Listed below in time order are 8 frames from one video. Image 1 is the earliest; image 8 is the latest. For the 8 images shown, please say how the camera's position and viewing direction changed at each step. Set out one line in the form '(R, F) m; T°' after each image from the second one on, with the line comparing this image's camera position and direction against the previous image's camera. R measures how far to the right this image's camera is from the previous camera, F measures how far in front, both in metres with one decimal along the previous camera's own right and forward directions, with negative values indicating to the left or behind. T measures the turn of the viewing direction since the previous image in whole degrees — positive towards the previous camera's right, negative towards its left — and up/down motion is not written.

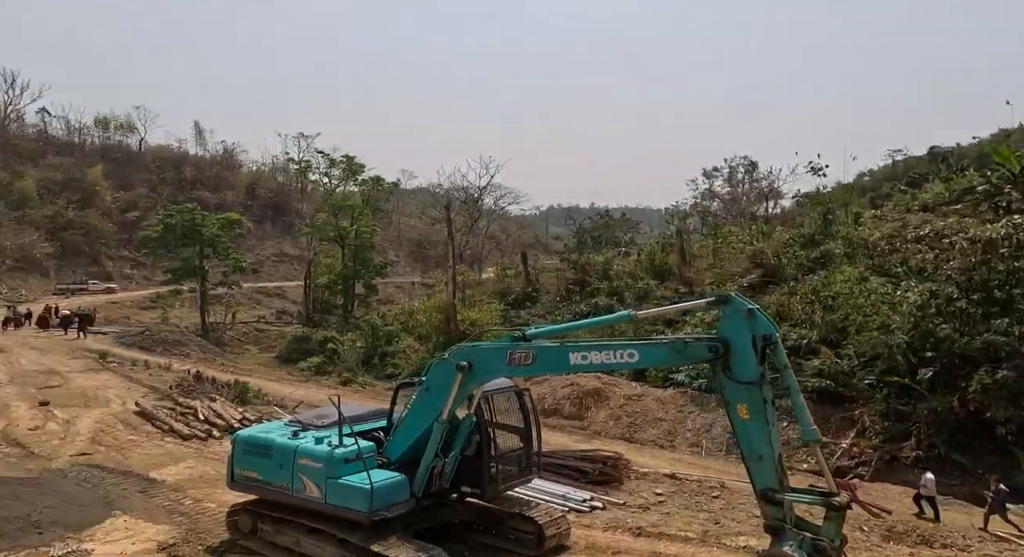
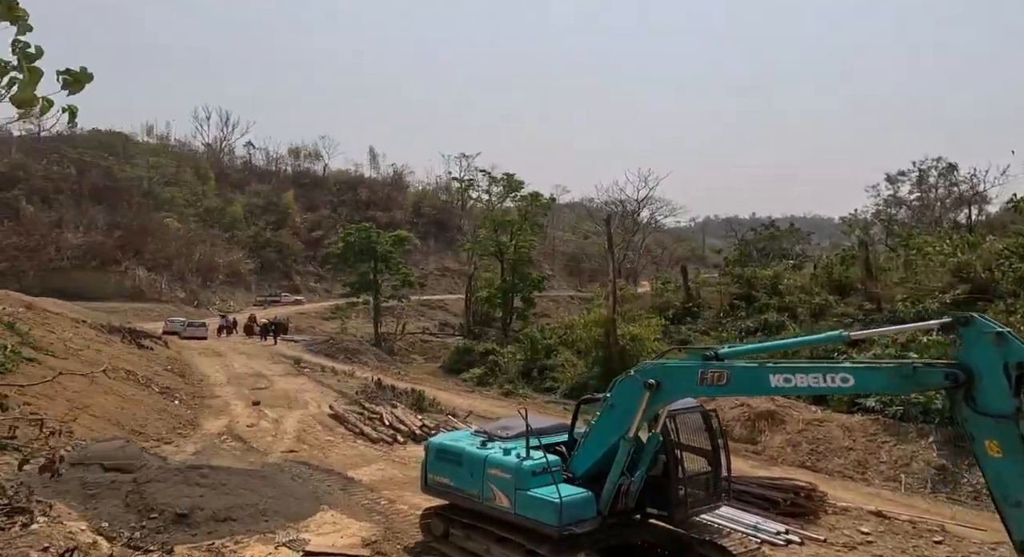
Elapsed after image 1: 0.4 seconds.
(-0.3, 0.0) m; -13°
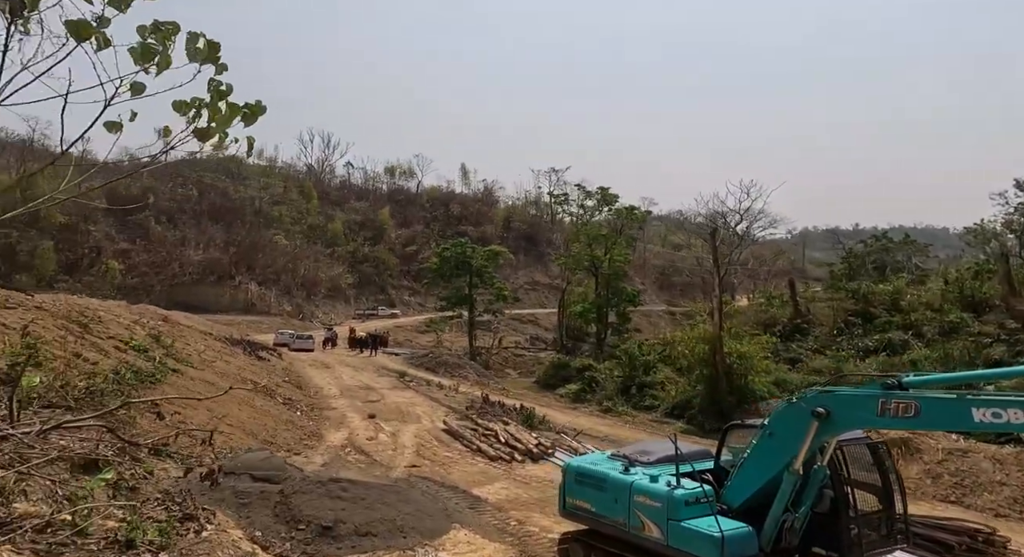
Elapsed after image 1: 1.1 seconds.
(-0.5, 0.0) m; -8°
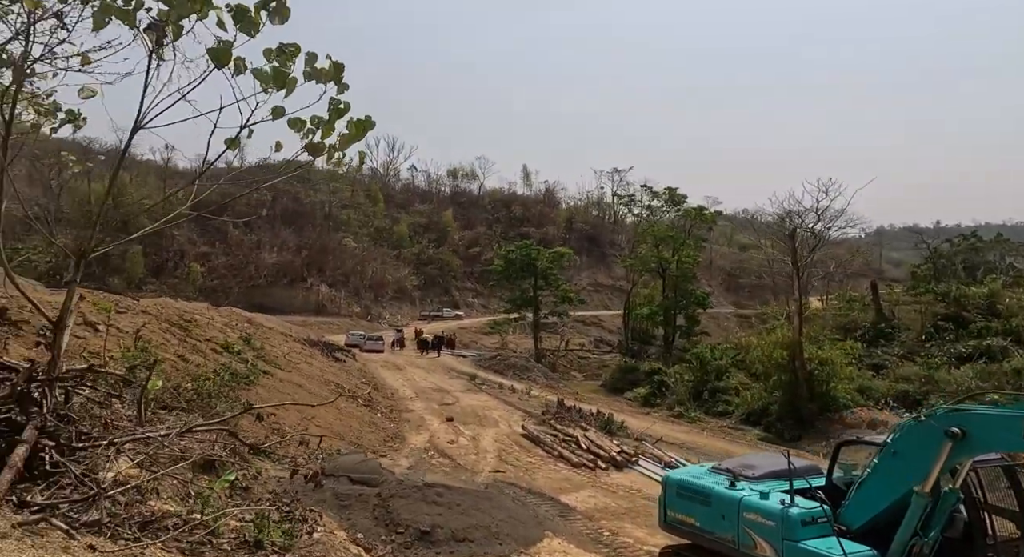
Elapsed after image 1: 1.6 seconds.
(-0.4, 0.0) m; -5°
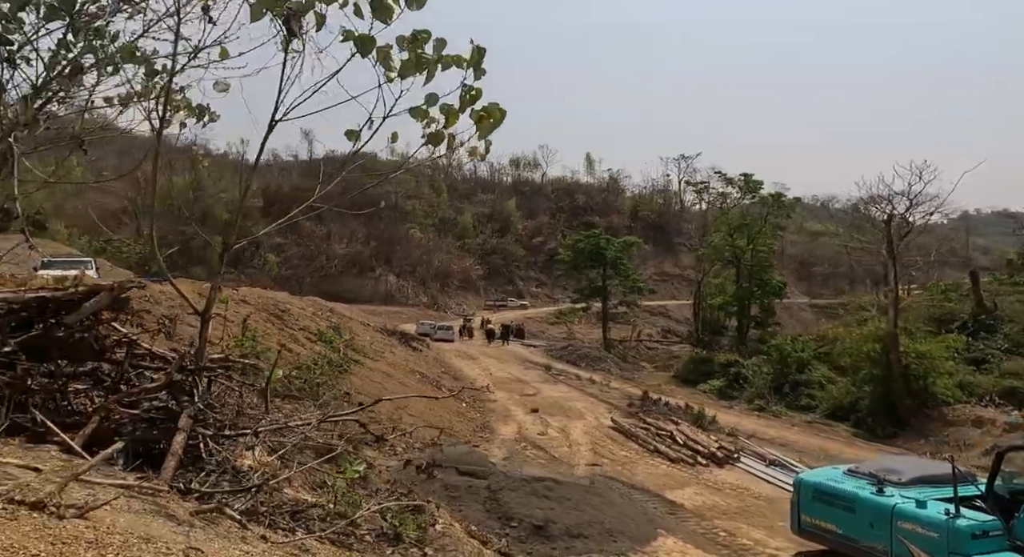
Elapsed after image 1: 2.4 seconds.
(-0.6, +0.1) m; -5°
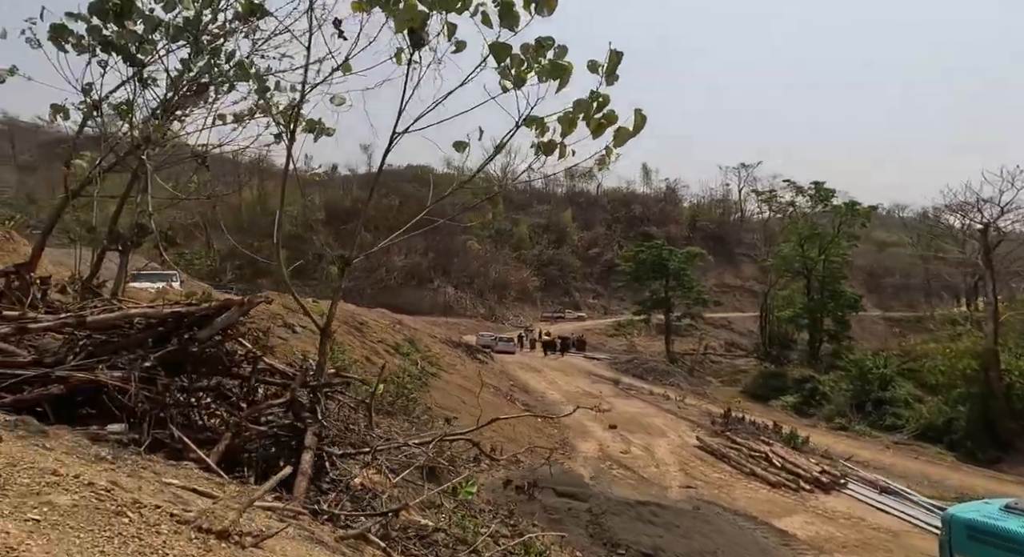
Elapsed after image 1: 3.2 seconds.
(-0.6, +0.2) m; -5°
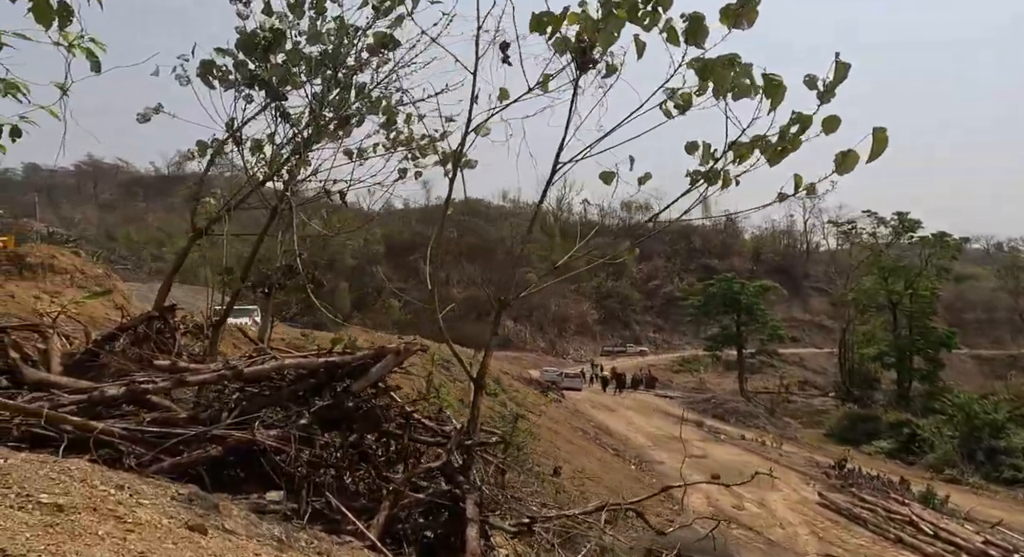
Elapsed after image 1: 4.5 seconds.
(-0.9, +0.5) m; -5°
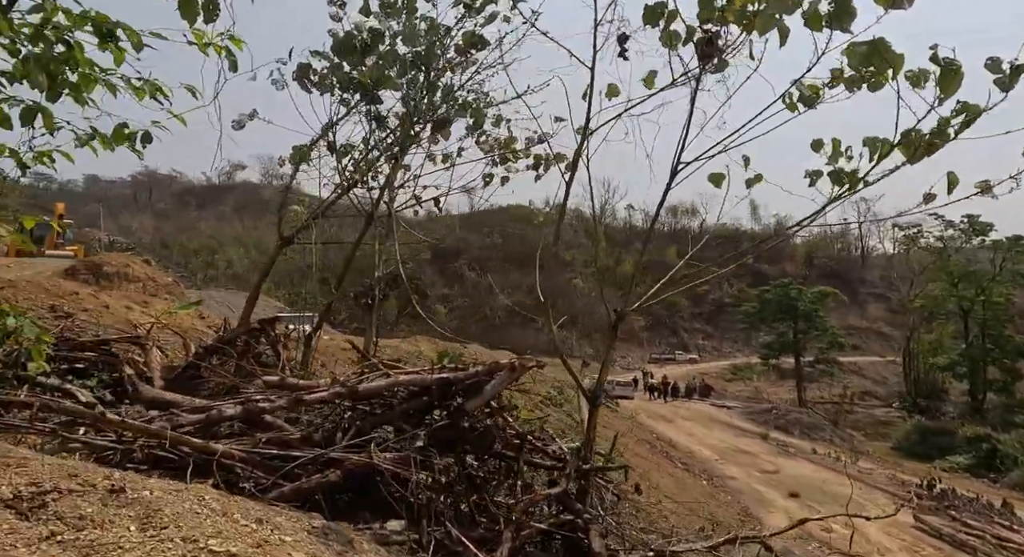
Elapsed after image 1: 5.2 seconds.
(-0.5, +0.3) m; -4°
